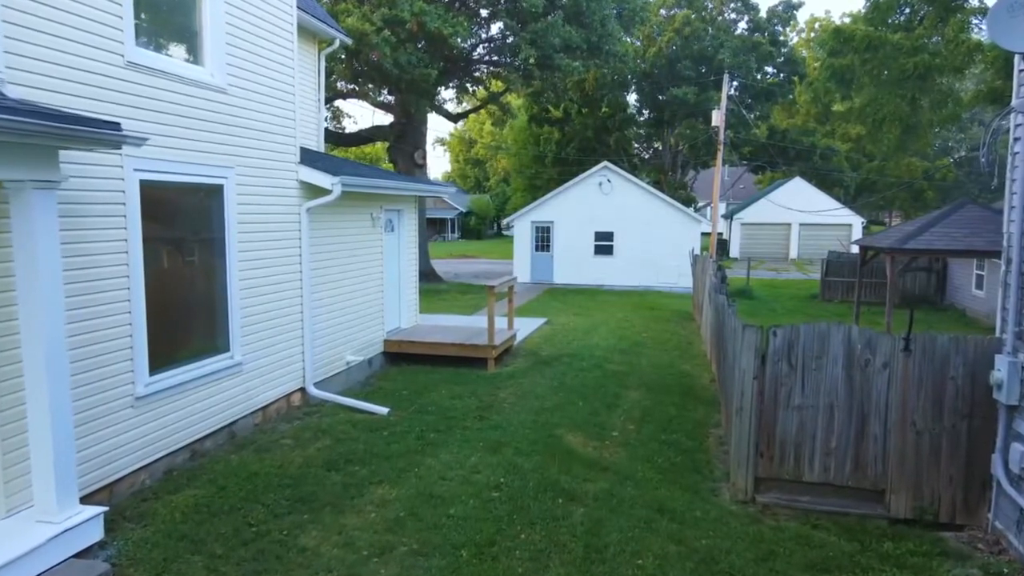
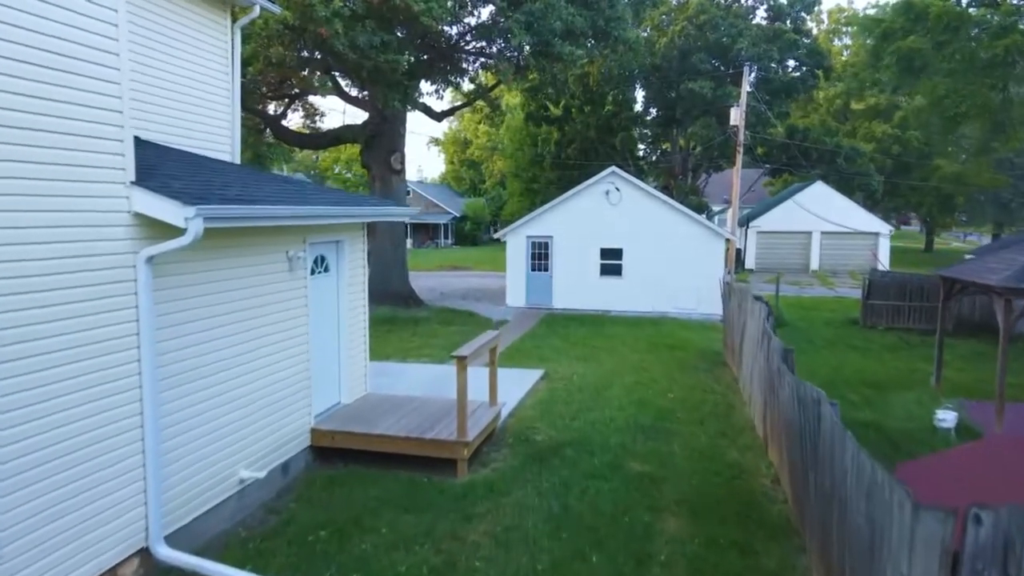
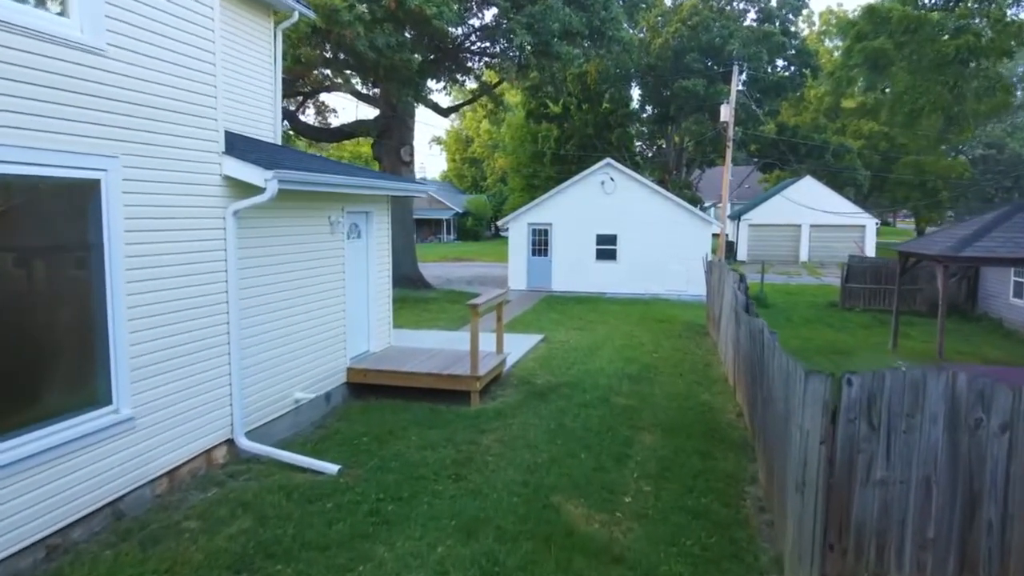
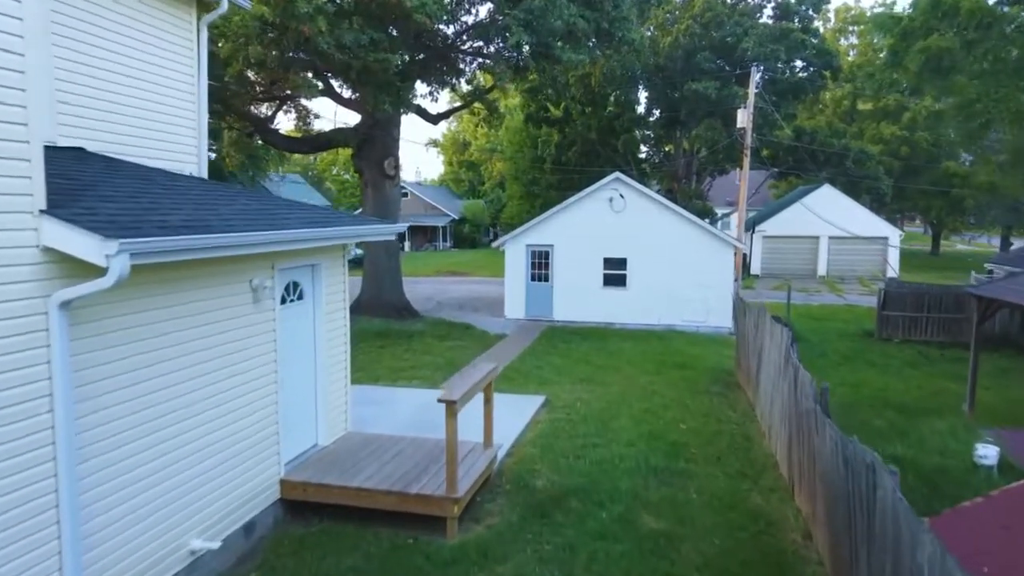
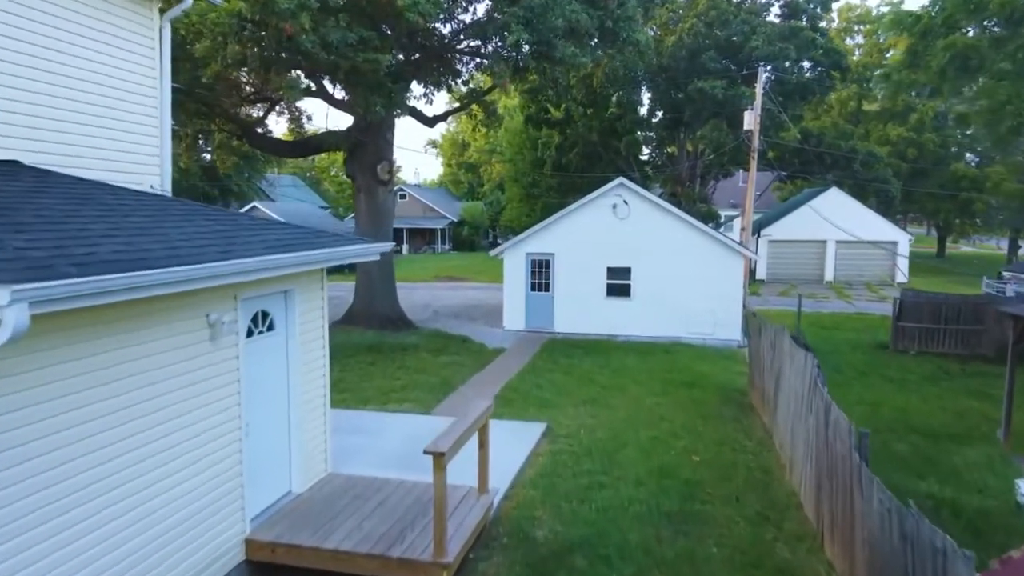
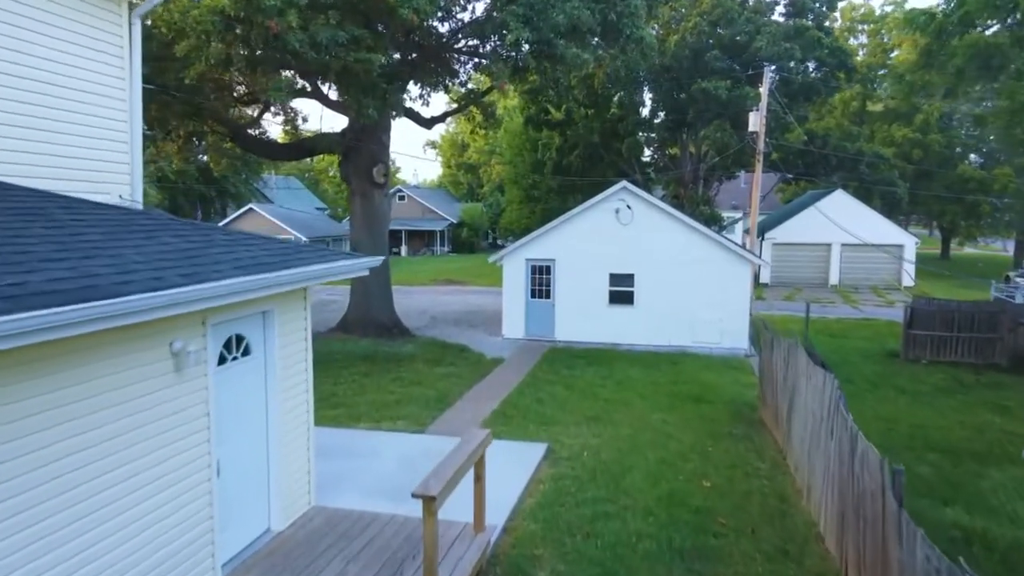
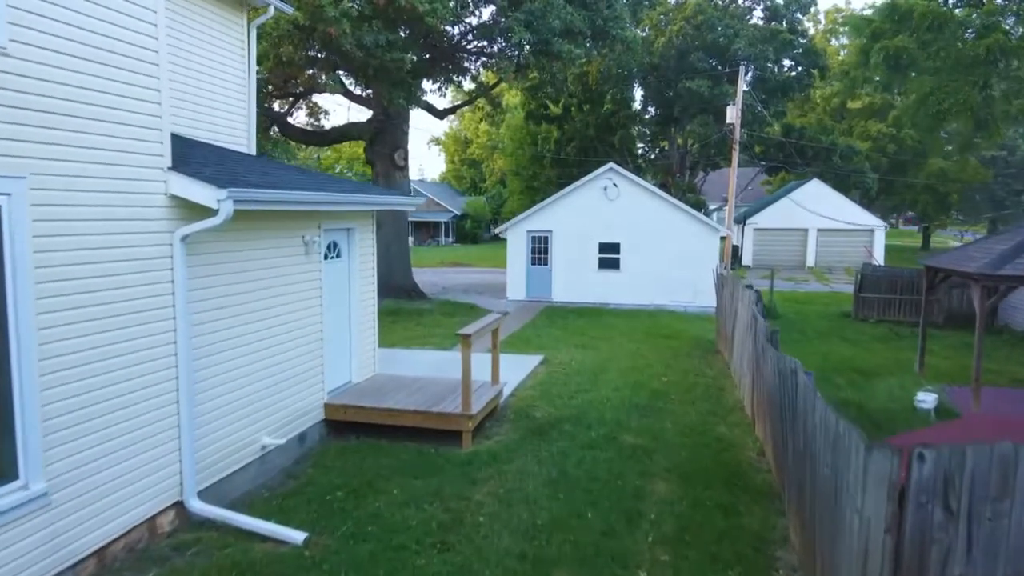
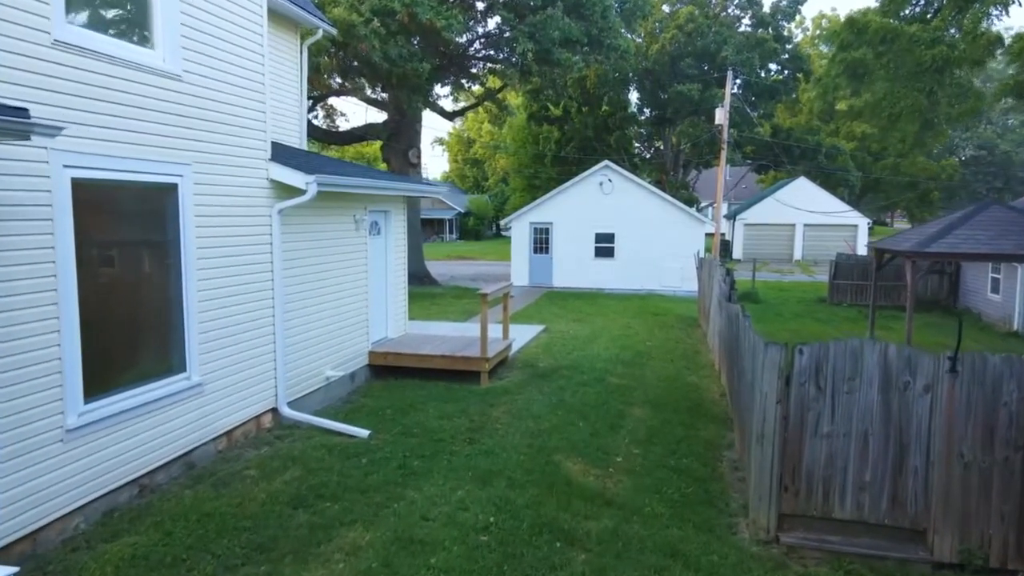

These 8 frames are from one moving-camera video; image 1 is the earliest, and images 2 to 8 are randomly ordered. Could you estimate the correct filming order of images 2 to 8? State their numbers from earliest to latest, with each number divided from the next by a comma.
8, 3, 7, 2, 4, 5, 6
